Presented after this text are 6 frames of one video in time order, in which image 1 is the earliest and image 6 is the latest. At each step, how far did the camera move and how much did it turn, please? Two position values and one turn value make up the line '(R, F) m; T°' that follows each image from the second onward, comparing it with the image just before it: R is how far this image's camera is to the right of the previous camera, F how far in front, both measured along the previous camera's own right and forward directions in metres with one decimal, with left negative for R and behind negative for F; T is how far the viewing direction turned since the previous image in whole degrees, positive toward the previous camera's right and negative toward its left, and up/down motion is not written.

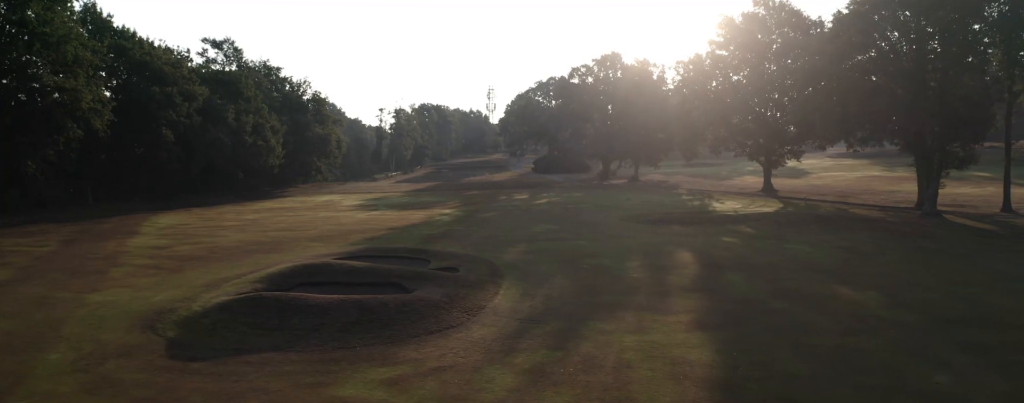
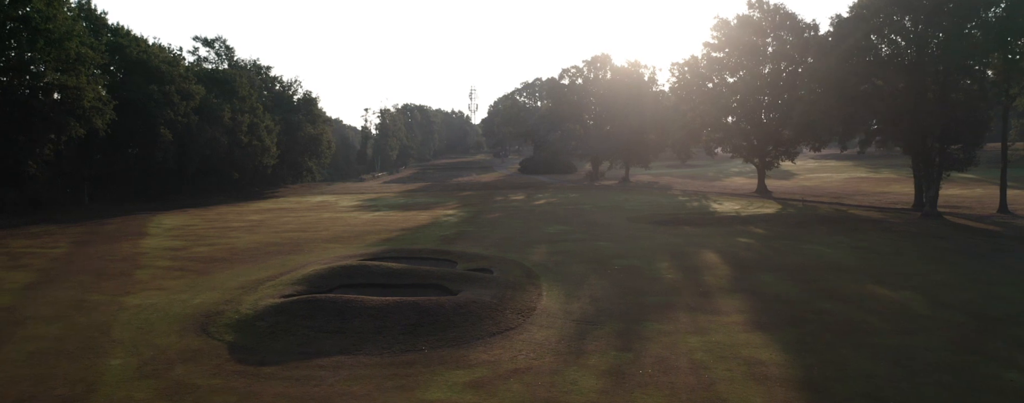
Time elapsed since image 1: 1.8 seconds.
(-1.4, +0.1) m; +2°
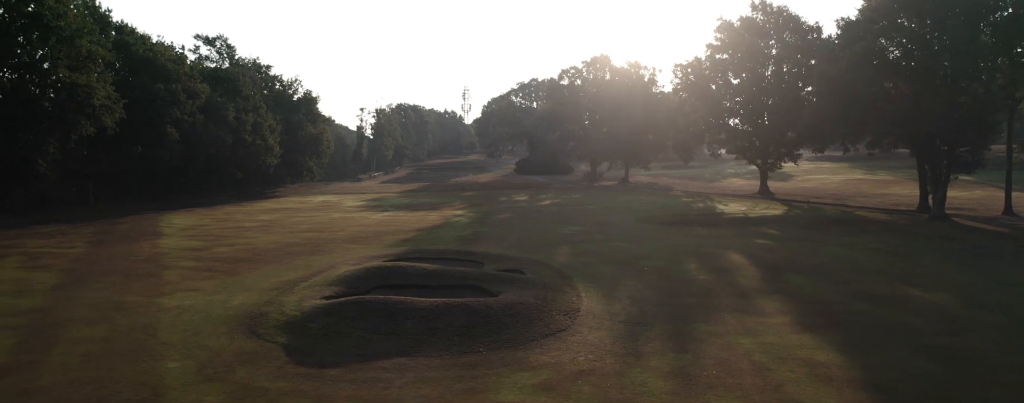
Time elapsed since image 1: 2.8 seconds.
(-1.1, 0.0) m; +1°
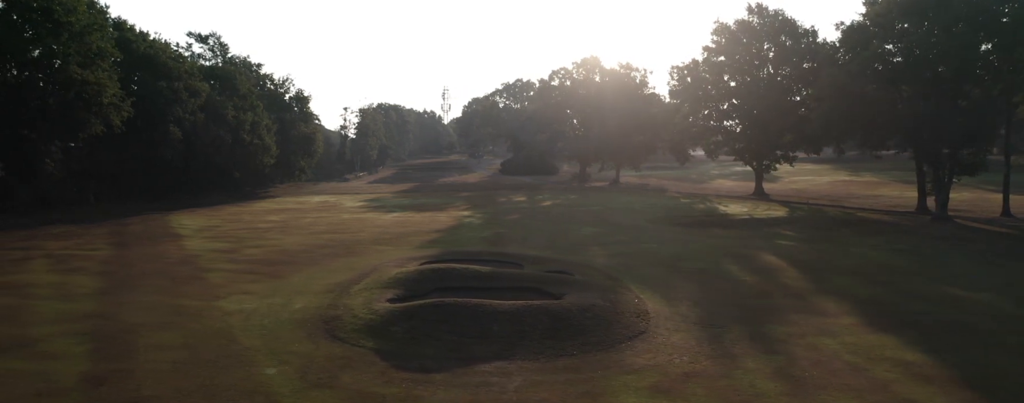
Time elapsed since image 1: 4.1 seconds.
(-1.9, +0.1) m; +2°
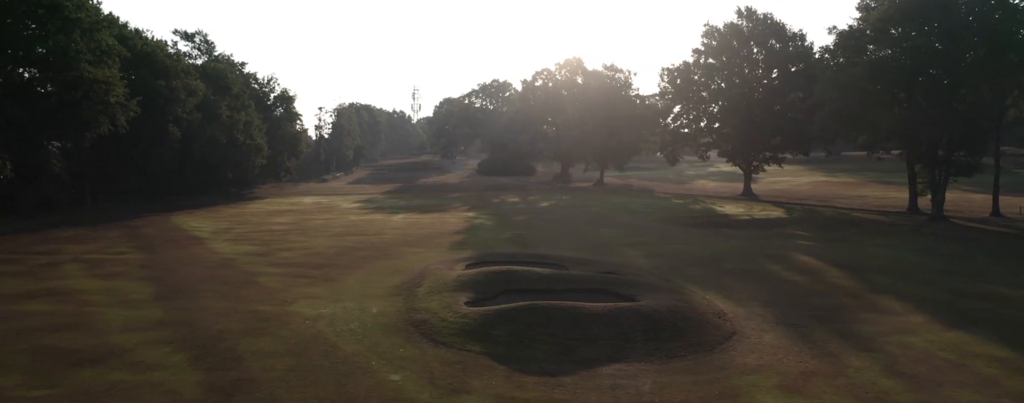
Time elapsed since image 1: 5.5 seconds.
(-2.3, 0.0) m; +3°
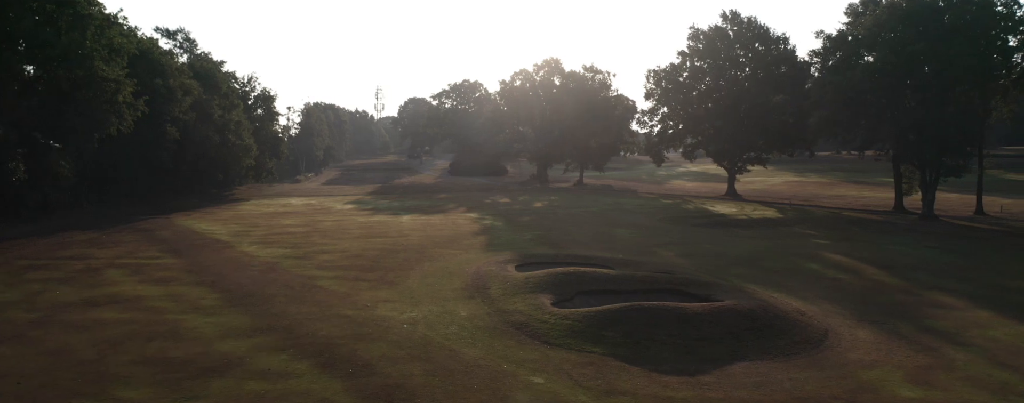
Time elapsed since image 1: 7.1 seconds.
(-2.6, 0.0) m; +4°
